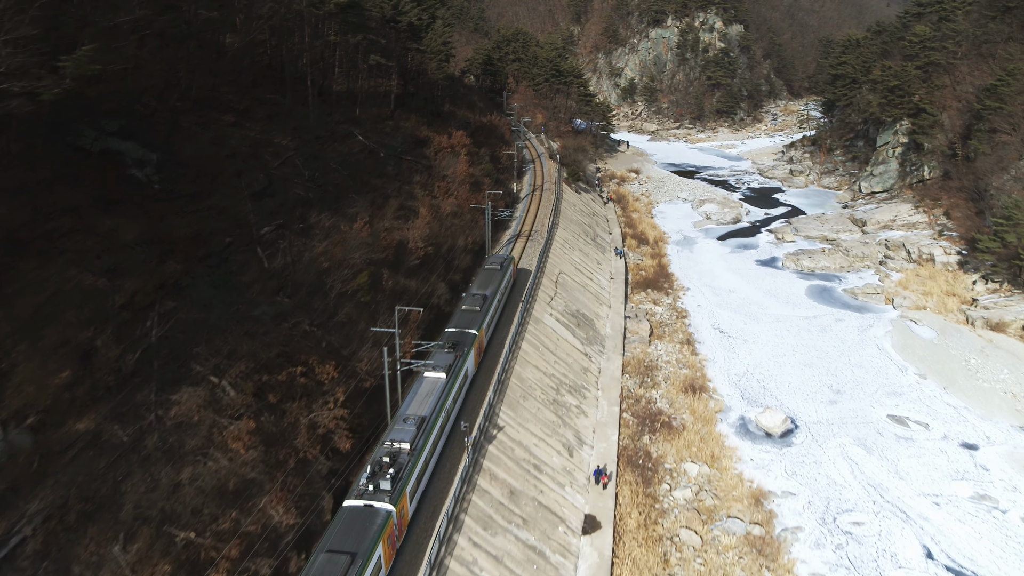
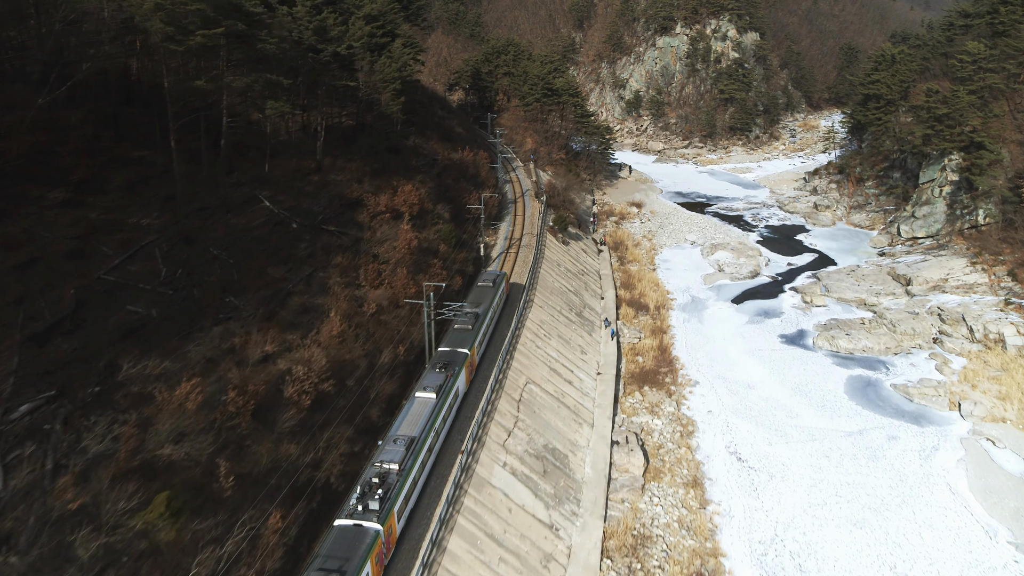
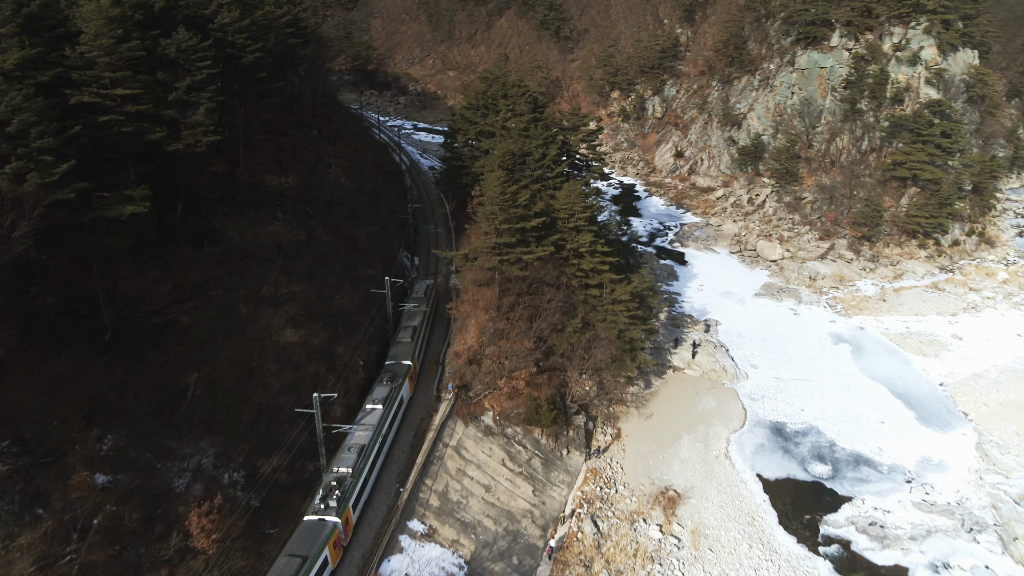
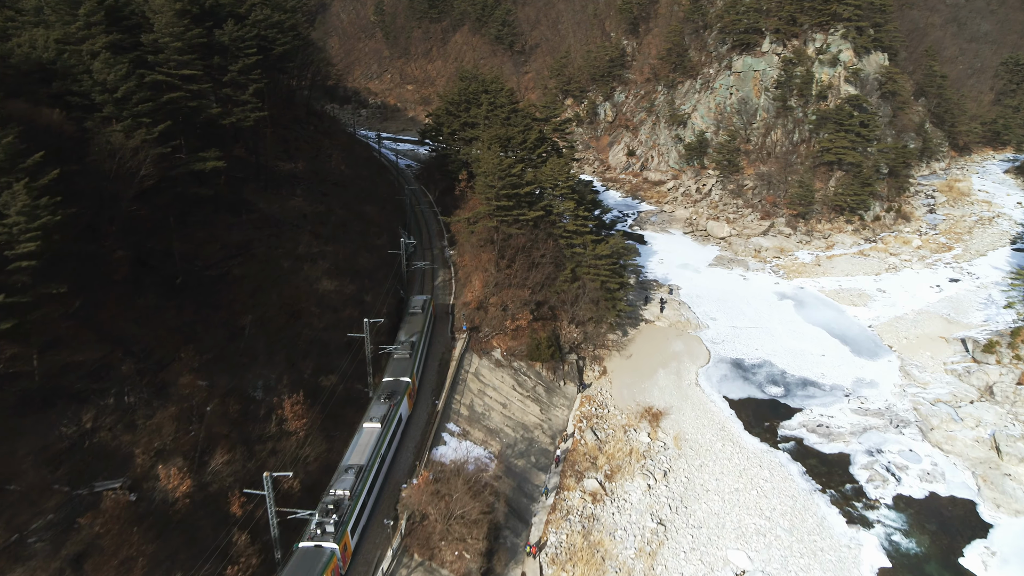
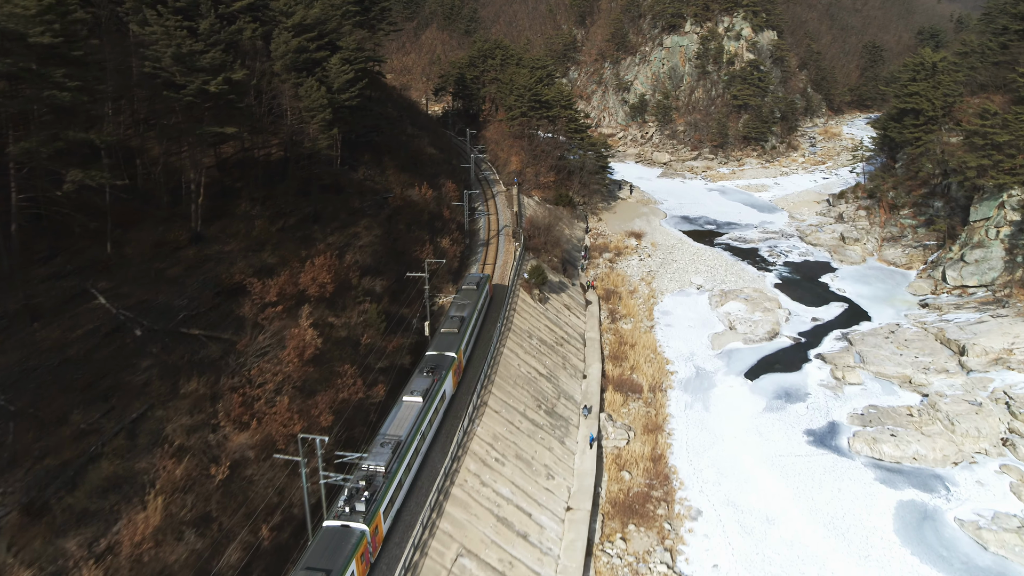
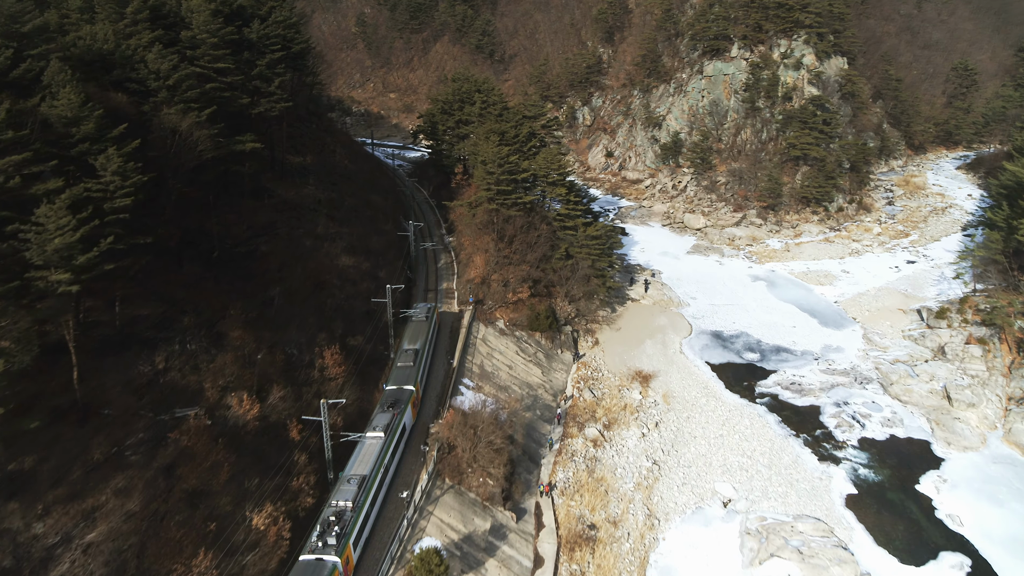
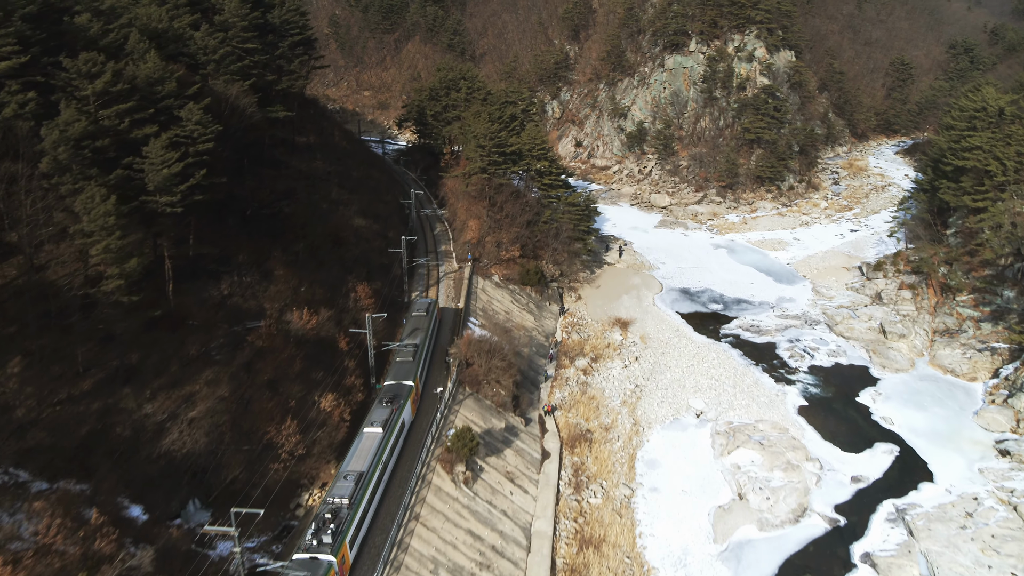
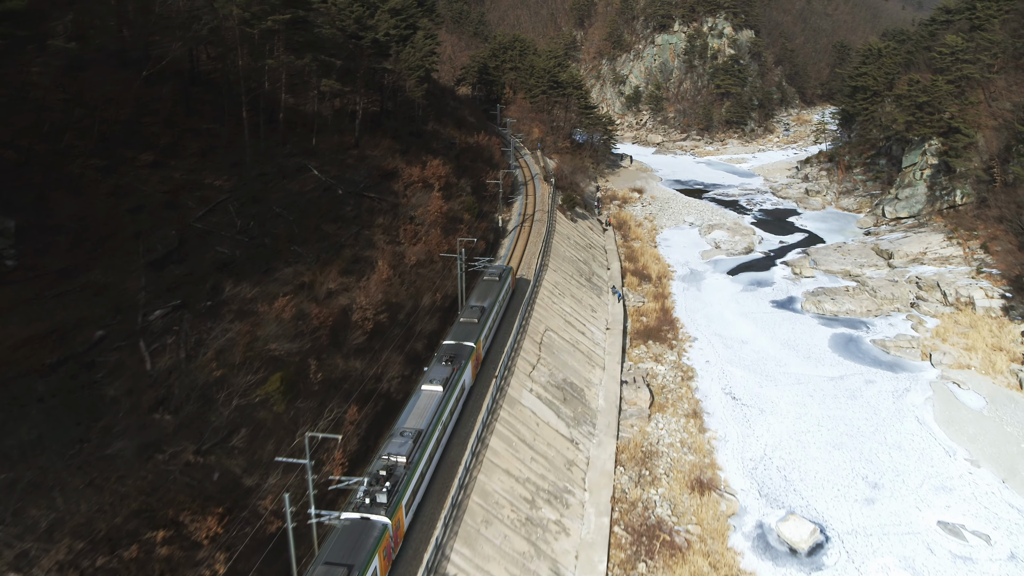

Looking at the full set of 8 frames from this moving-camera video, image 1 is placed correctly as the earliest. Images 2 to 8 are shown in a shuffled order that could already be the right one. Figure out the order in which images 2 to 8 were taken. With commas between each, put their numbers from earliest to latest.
8, 2, 5, 7, 6, 4, 3
